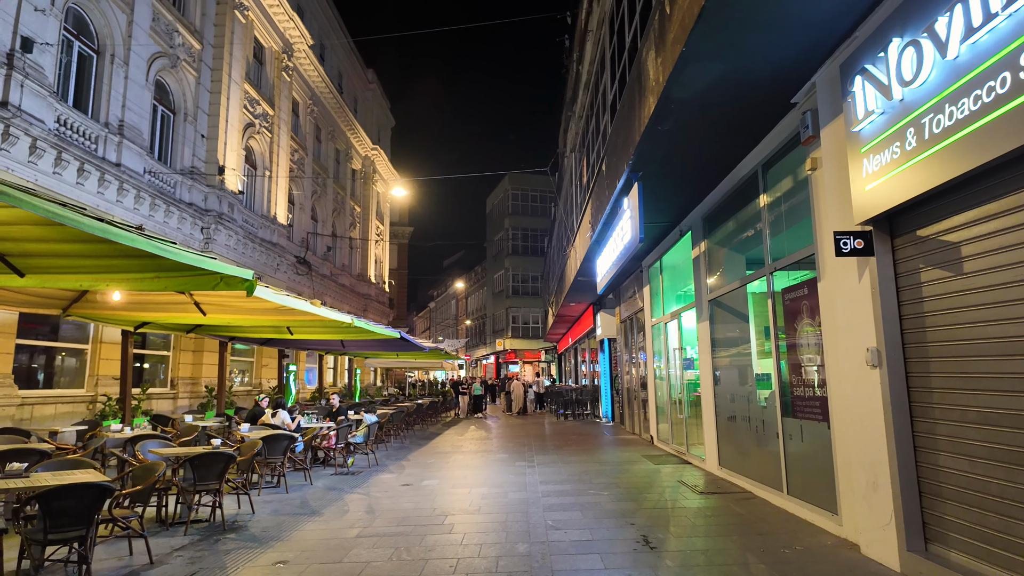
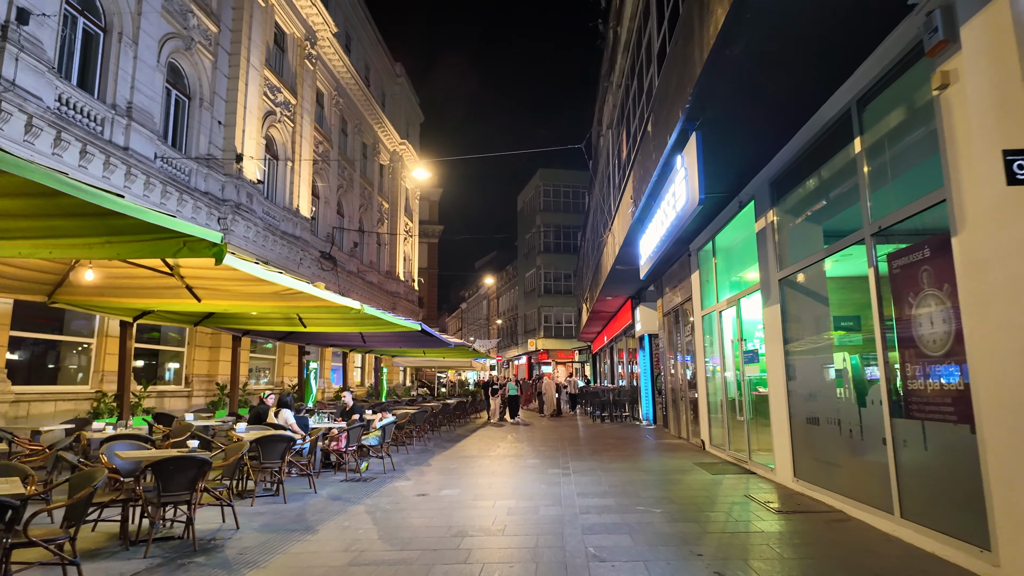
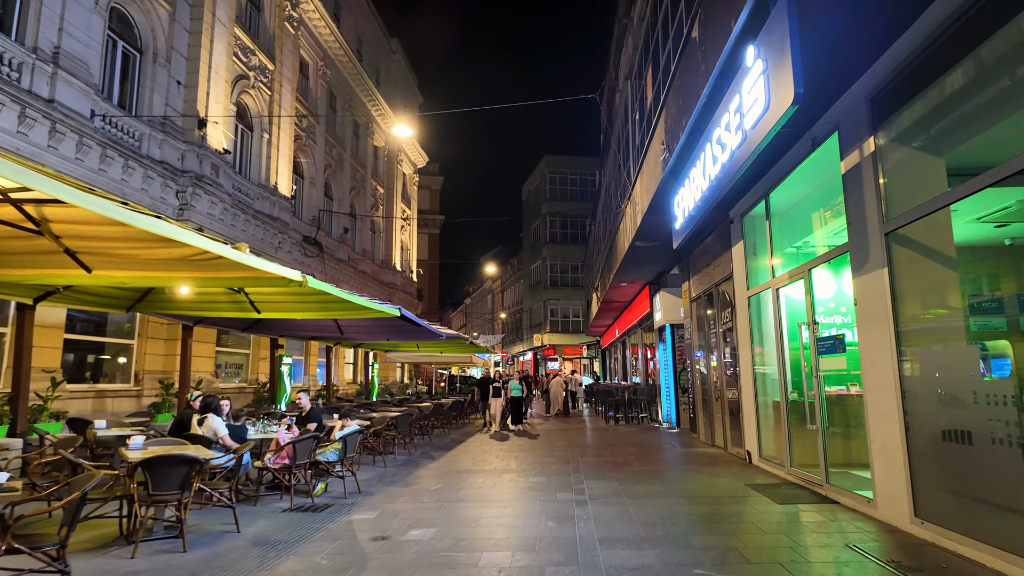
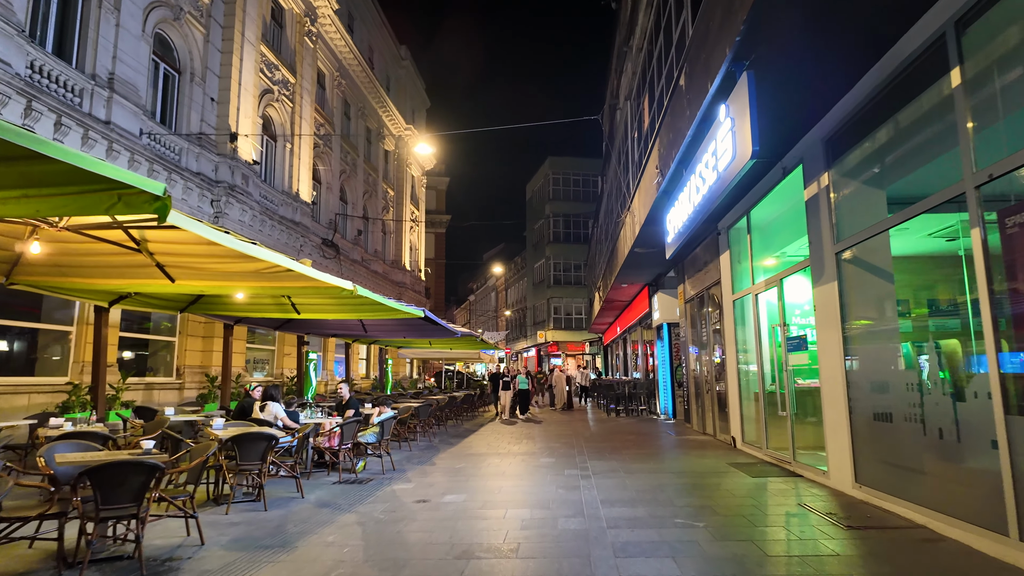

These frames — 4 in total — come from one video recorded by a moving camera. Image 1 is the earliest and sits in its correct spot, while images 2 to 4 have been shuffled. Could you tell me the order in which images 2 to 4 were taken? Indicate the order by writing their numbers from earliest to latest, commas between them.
2, 4, 3
